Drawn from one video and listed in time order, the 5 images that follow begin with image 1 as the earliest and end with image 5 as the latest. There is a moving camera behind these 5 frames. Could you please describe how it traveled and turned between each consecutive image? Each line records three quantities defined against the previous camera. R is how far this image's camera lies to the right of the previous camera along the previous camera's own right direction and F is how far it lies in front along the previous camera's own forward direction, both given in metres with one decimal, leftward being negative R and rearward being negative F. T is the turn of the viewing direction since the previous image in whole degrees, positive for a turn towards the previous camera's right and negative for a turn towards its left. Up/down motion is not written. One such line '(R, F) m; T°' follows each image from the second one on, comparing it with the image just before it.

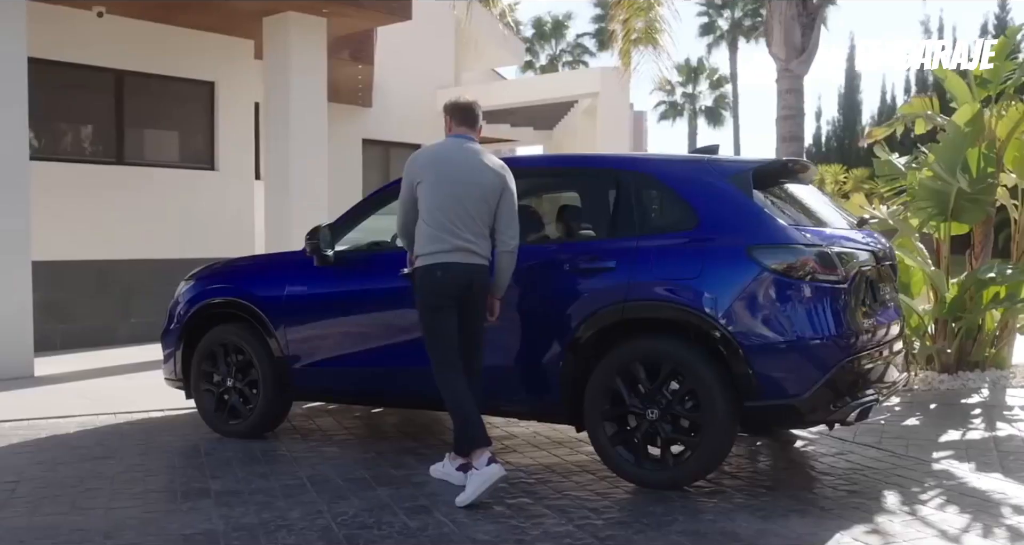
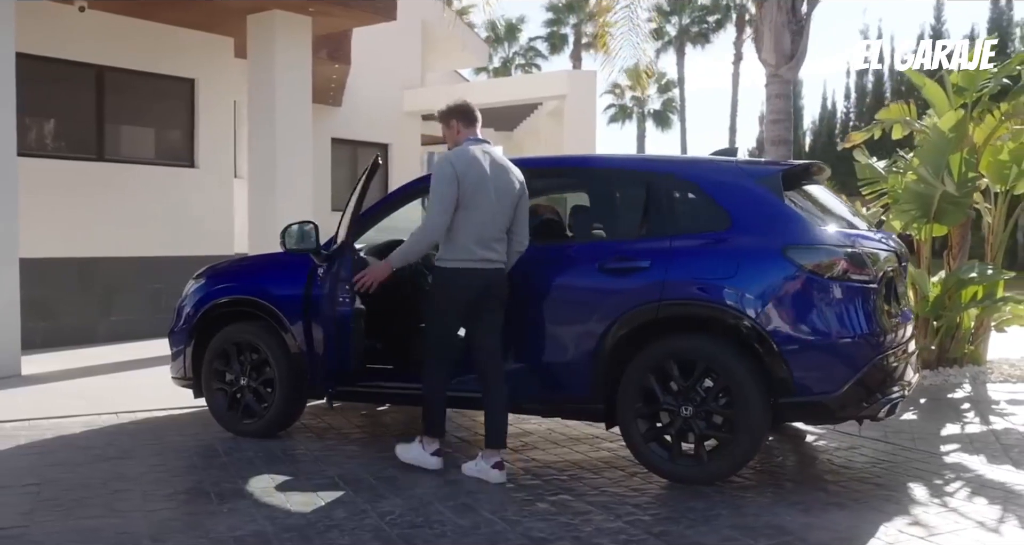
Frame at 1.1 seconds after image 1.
(-0.7, 0.0) m; +5°
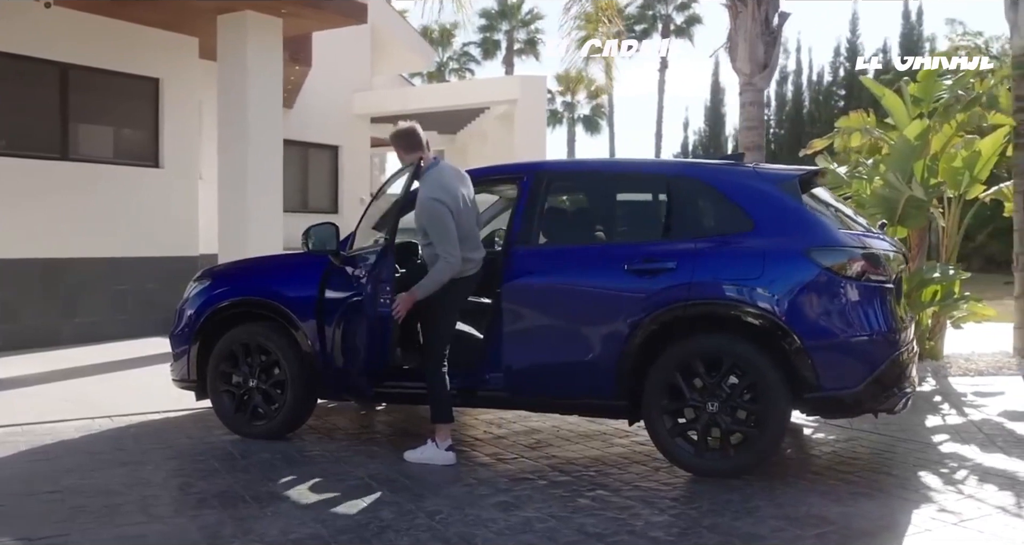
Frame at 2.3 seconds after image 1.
(-0.8, -0.1) m; +7°
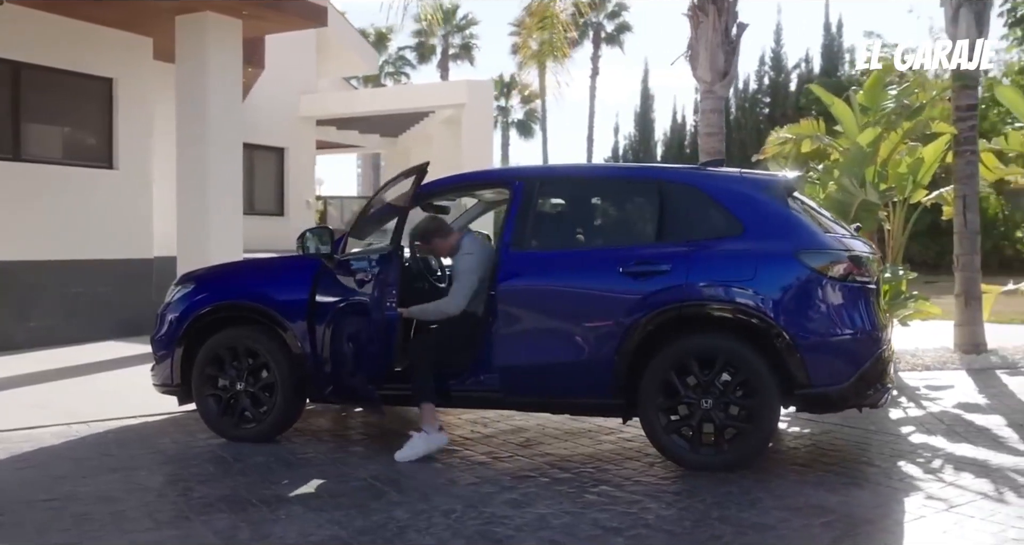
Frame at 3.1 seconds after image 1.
(-0.6, -0.1) m; +5°
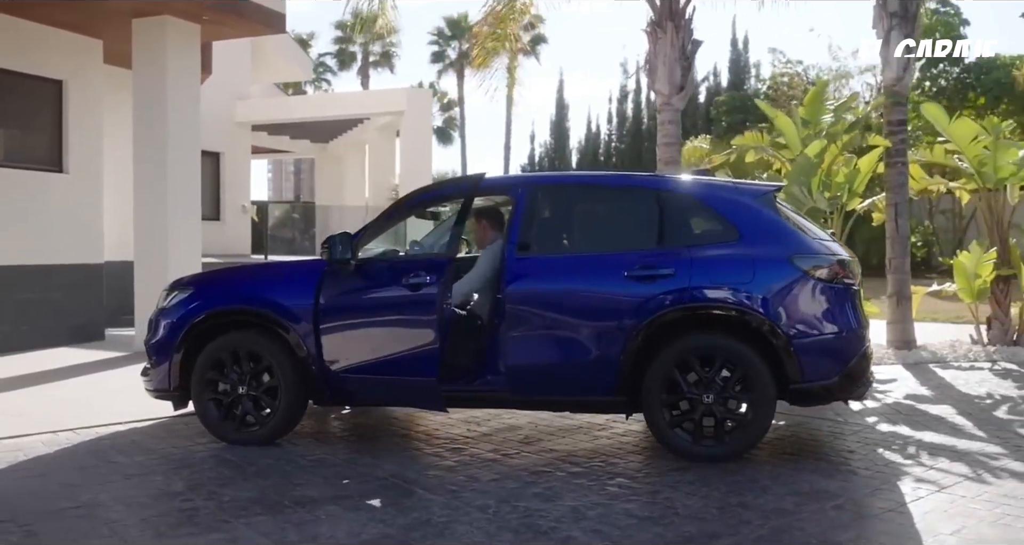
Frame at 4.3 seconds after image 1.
(-0.9, -0.2) m; +7°
